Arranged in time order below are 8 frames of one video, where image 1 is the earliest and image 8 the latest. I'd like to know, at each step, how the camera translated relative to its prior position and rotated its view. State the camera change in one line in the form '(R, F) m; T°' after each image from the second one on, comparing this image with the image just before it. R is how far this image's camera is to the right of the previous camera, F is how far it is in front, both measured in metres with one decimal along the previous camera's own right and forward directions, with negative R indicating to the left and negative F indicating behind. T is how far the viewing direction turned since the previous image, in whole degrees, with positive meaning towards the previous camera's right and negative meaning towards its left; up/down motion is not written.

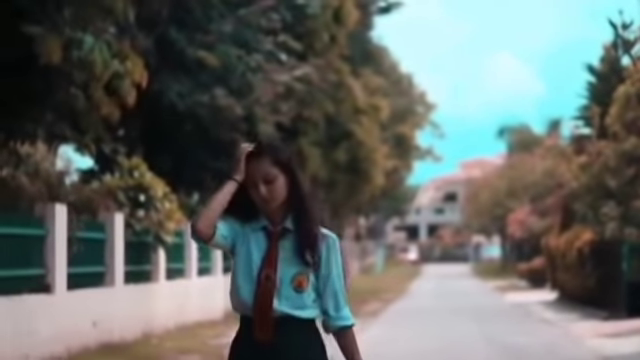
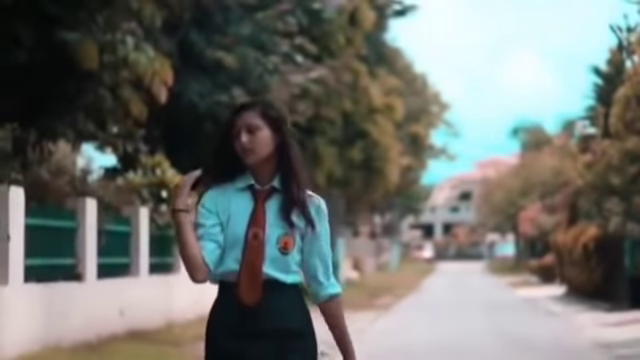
(0.0, -1.2) m; -1°
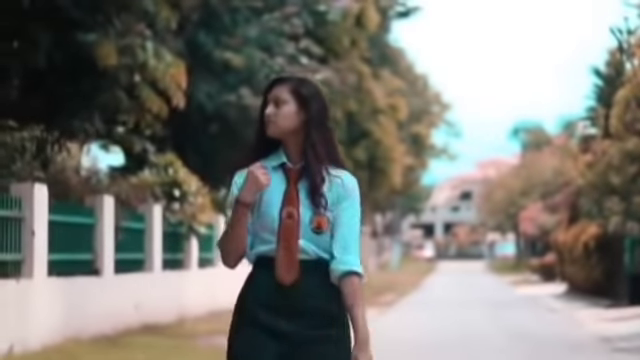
(-0.1, -0.6) m; 0°
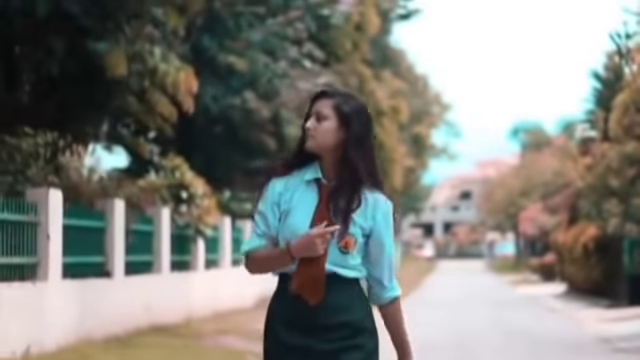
(-0.1, -0.4) m; 0°
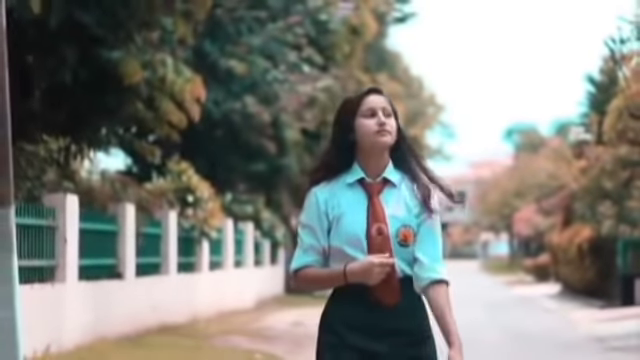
(-0.2, -0.6) m; 0°
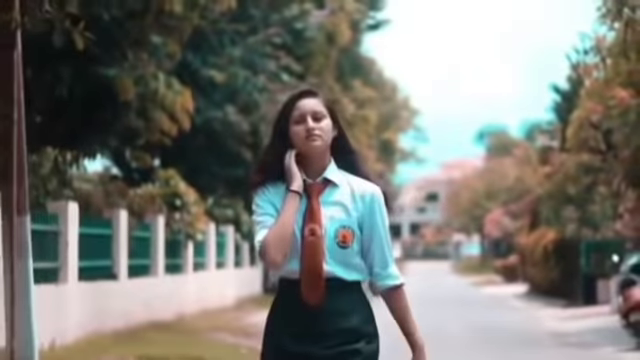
(-0.1, -1.5) m; +1°
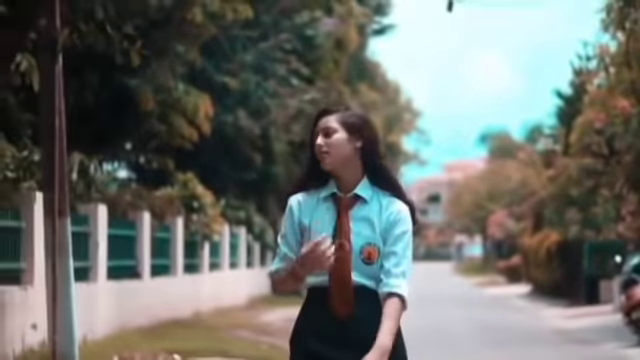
(-0.2, -0.9) m; 0°
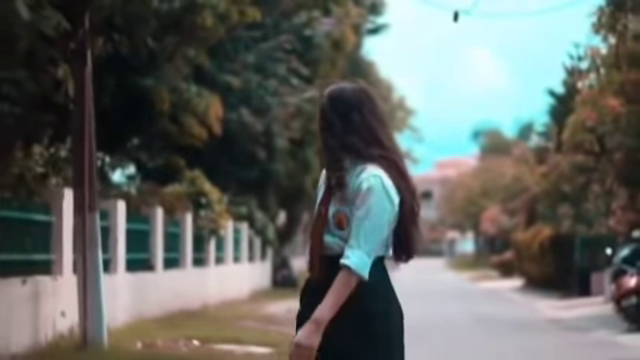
(-0.2, -1.1) m; 0°
